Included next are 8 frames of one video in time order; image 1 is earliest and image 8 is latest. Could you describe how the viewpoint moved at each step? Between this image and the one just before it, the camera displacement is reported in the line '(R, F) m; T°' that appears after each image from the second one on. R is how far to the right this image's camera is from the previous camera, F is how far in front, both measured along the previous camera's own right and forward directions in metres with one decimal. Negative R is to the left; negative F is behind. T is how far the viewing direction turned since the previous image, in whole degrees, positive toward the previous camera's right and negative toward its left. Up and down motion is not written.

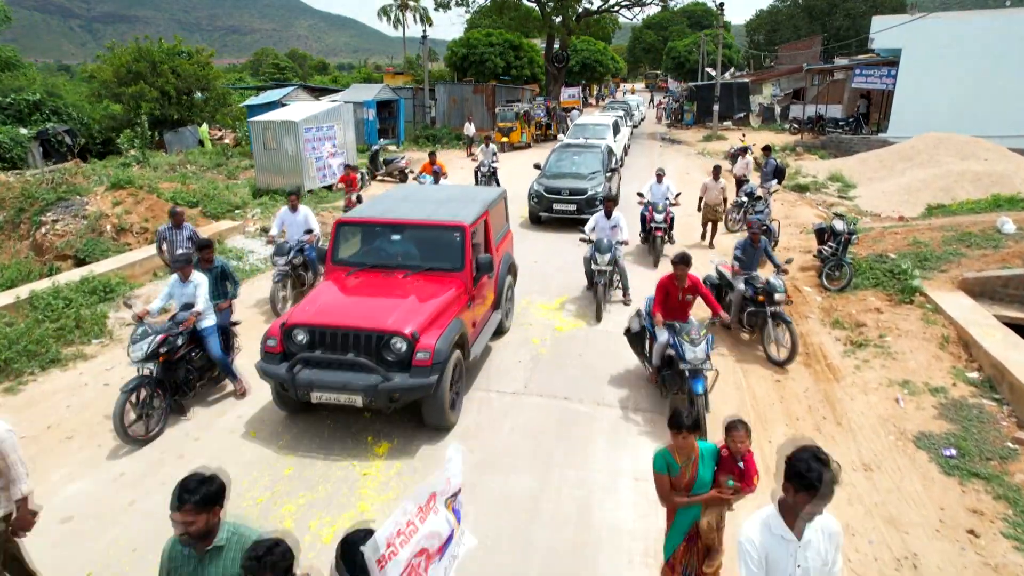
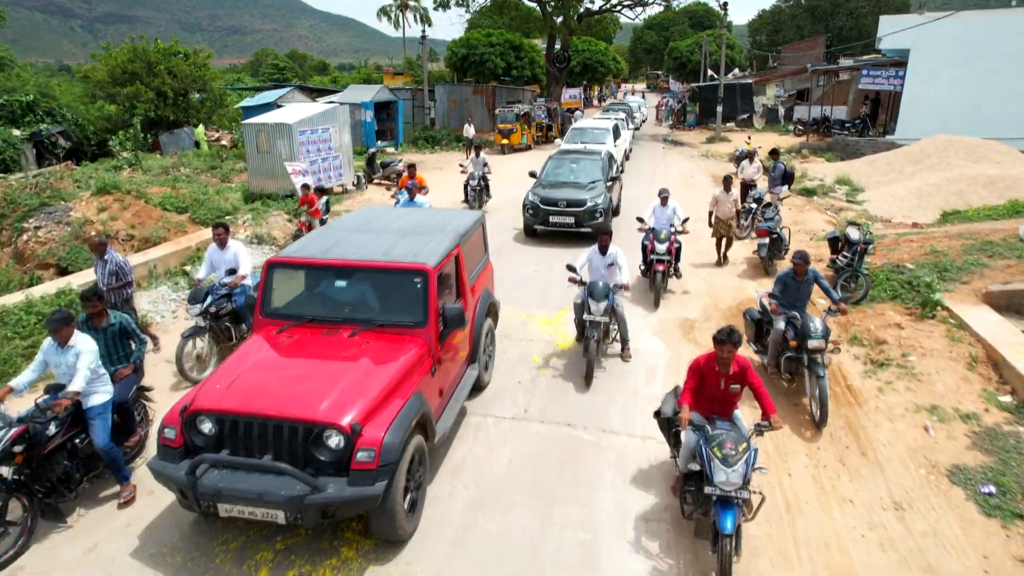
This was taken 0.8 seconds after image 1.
(0.0, +0.4) m; 0°
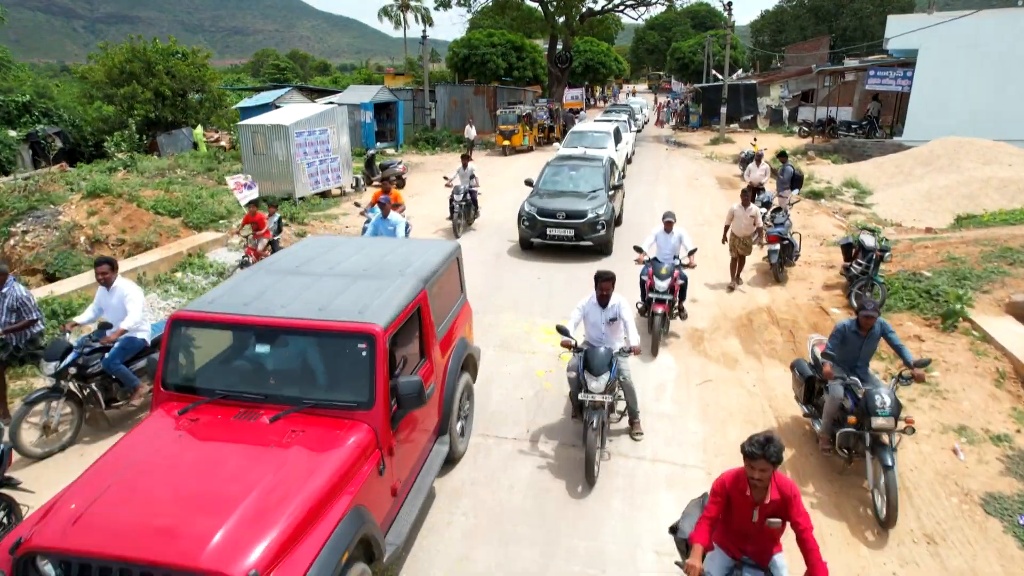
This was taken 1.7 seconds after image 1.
(0.0, +0.3) m; 0°
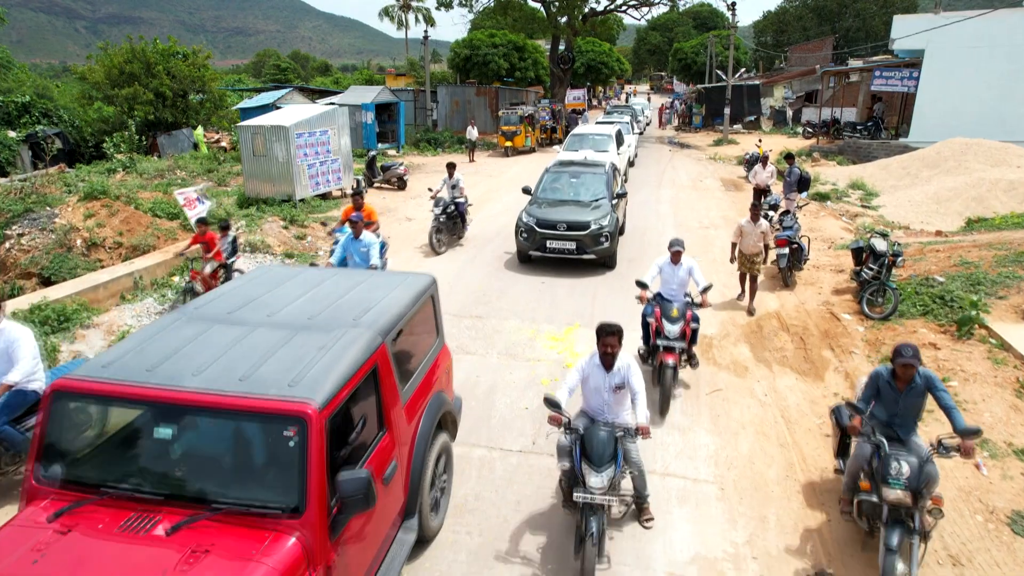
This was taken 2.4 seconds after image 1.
(0.0, +0.2) m; 0°
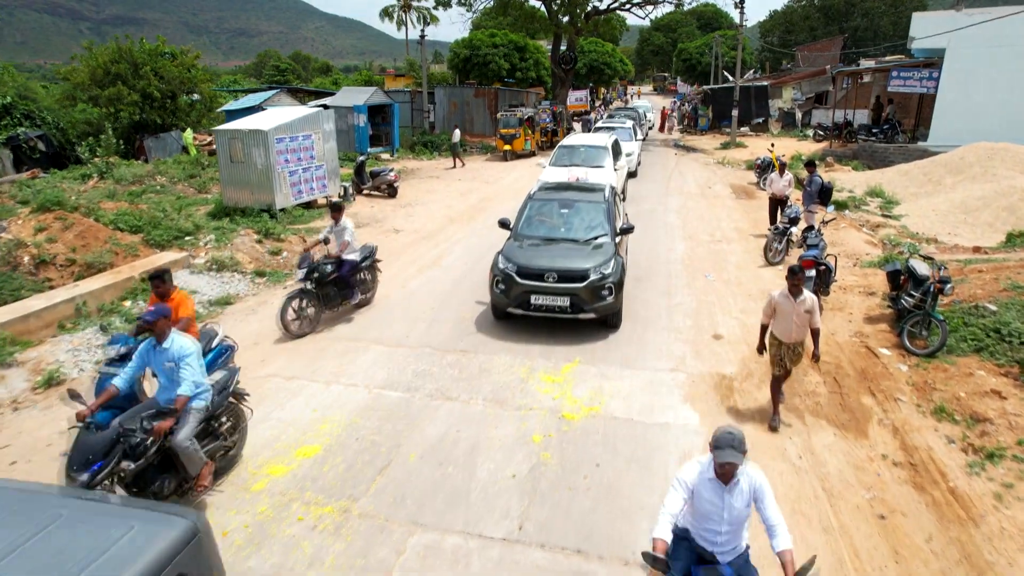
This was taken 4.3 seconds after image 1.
(+0.1, +1.0) m; 0°
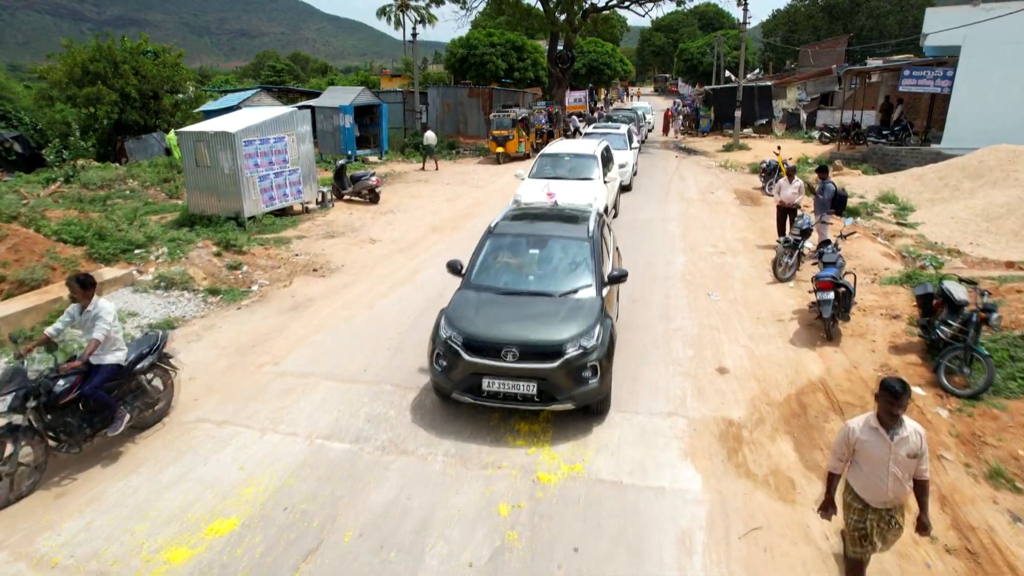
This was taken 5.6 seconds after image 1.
(+0.3, +1.0) m; 0°
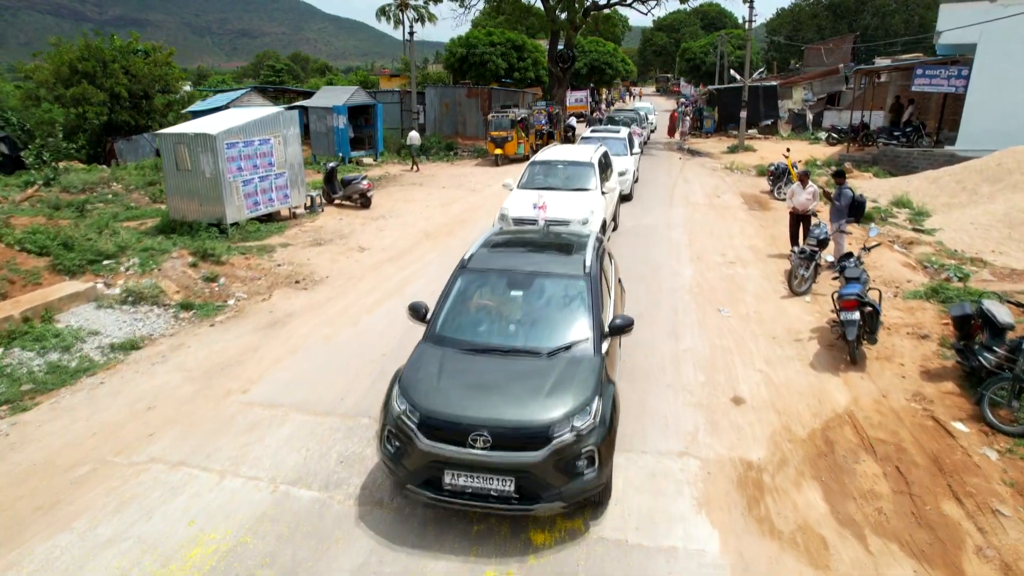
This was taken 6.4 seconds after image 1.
(+0.1, +0.7) m; 0°
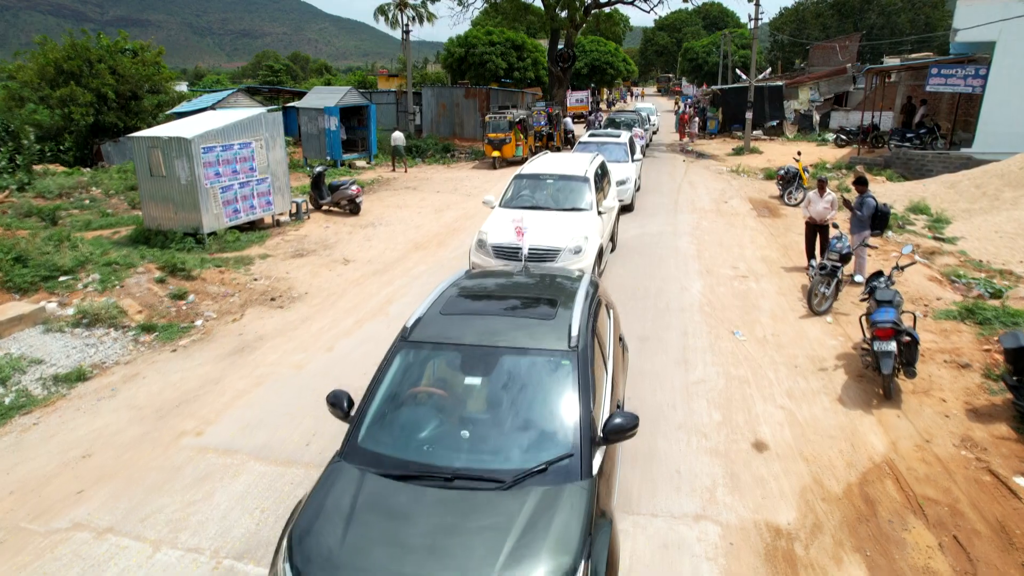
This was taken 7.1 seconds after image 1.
(+0.1, +0.8) m; 0°
